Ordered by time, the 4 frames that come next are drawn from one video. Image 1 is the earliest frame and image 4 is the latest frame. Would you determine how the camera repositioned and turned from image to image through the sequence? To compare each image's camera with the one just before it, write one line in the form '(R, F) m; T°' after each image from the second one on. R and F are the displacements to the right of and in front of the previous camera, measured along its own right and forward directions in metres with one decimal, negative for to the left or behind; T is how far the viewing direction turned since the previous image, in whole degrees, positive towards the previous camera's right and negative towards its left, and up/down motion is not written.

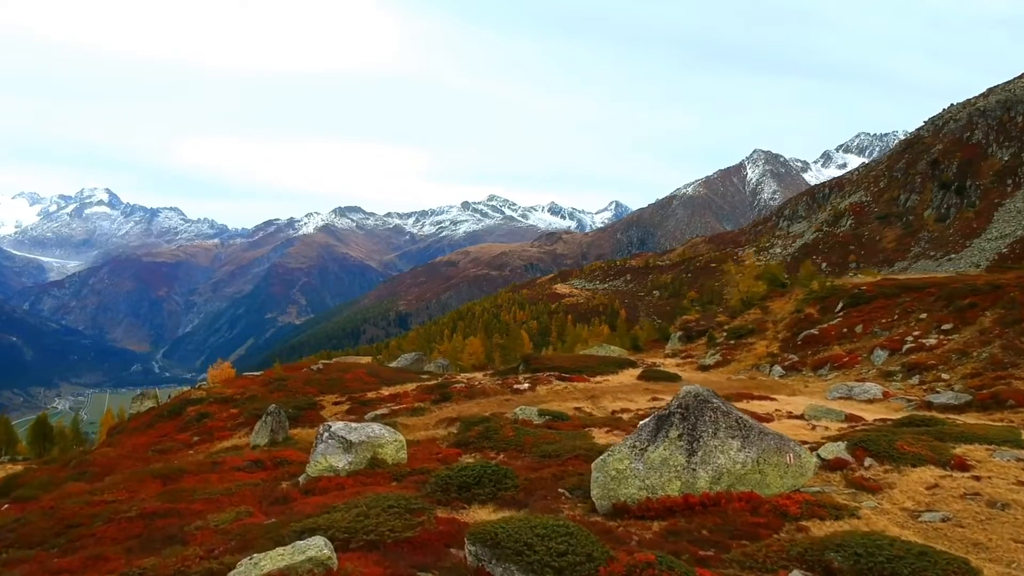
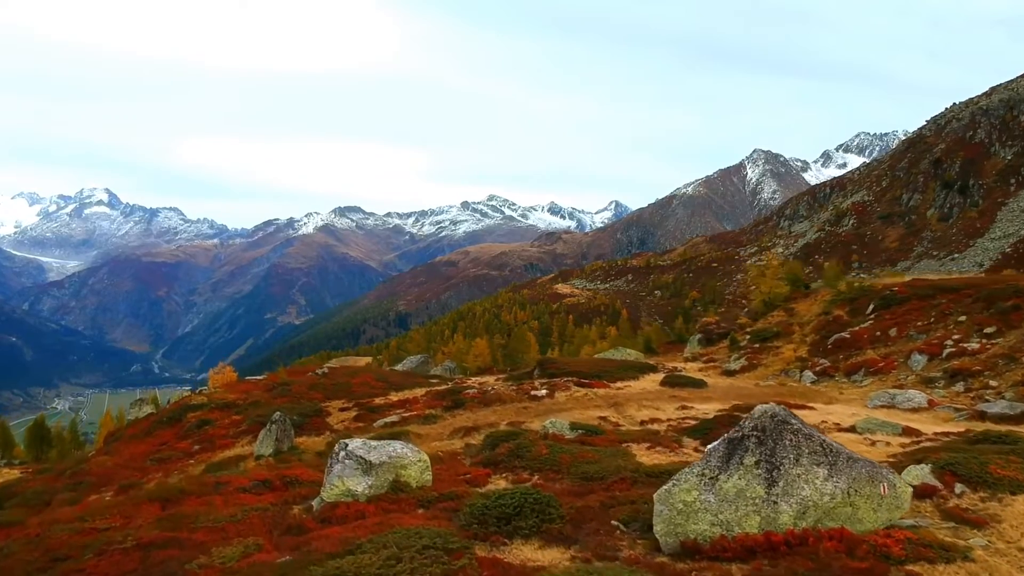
(-1.3, +2.2) m; 0°
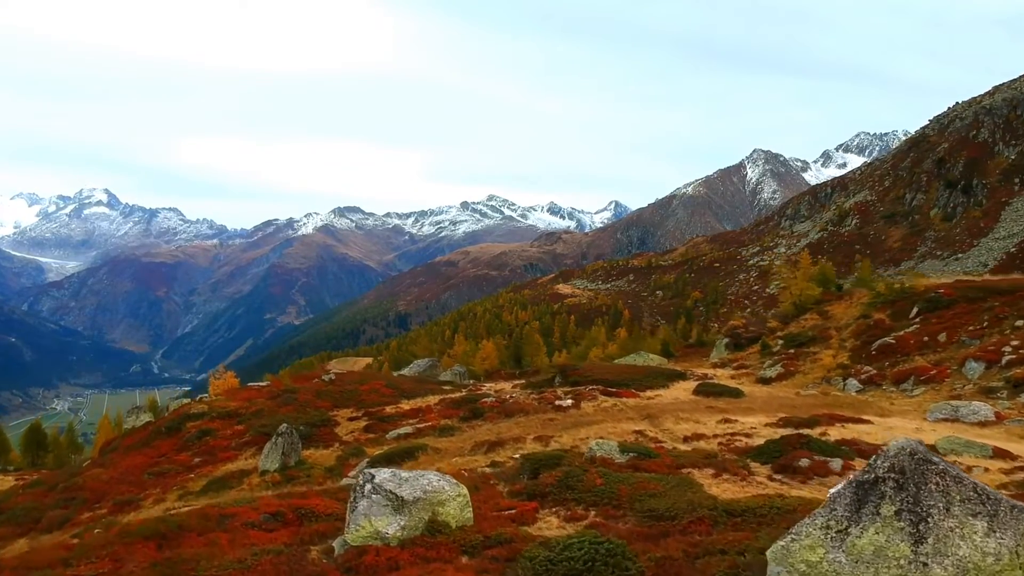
(-1.7, +2.9) m; 0°
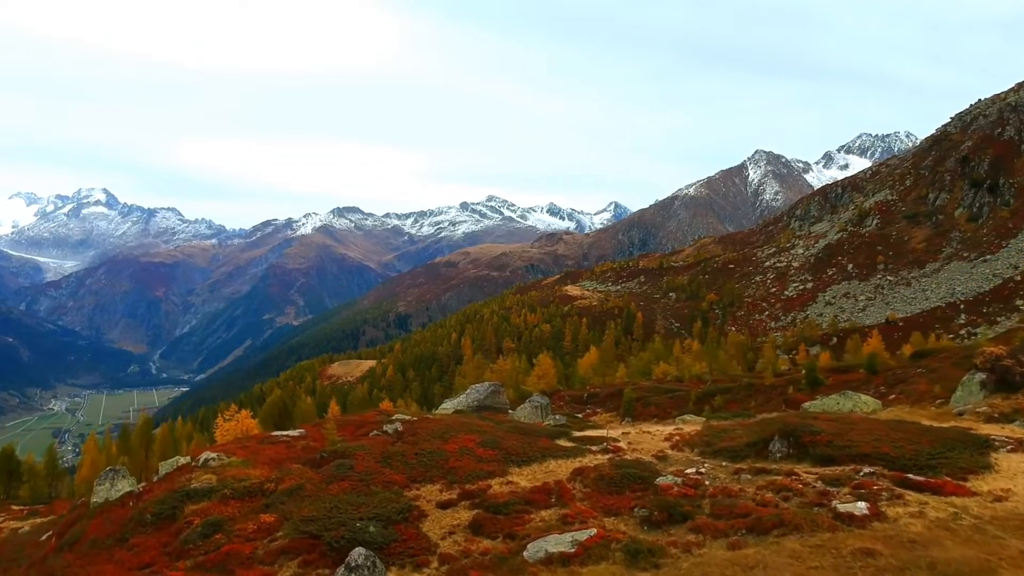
(-10.0, +17.3) m; 0°
